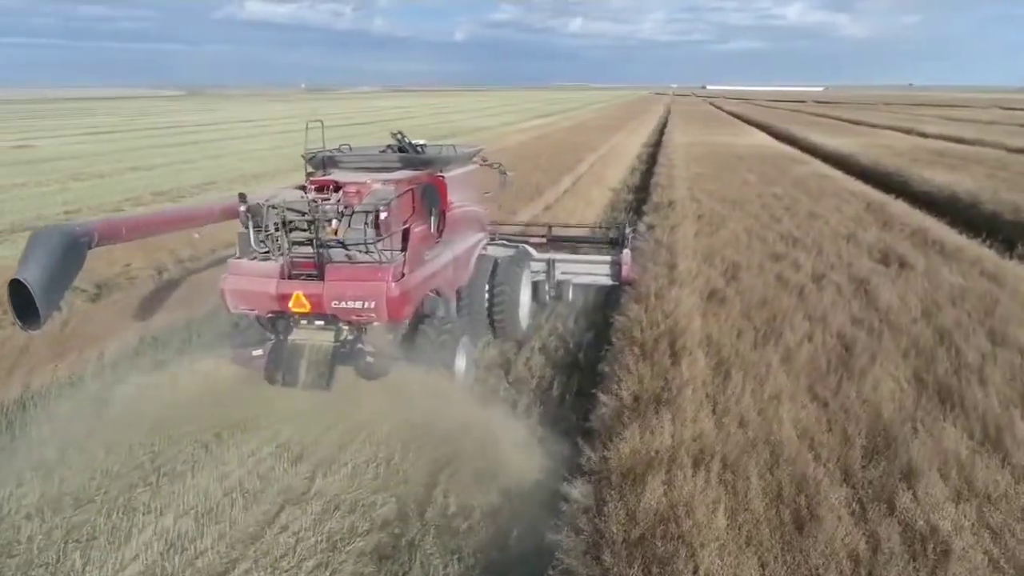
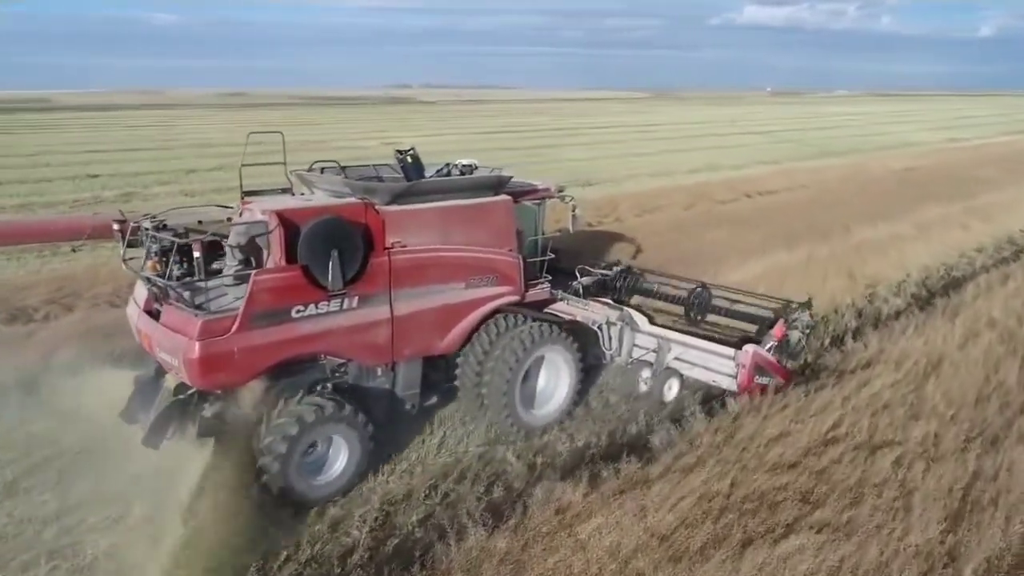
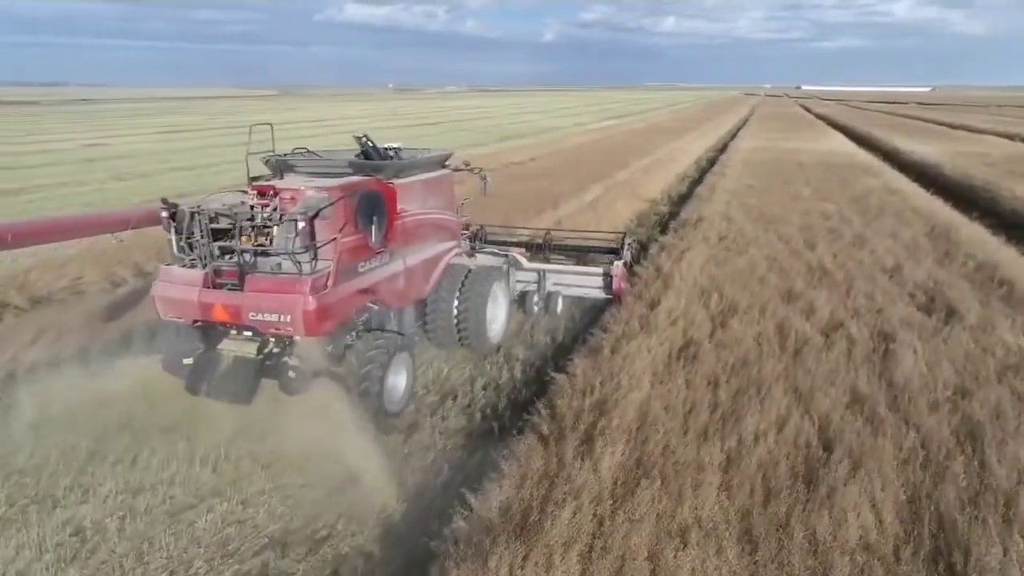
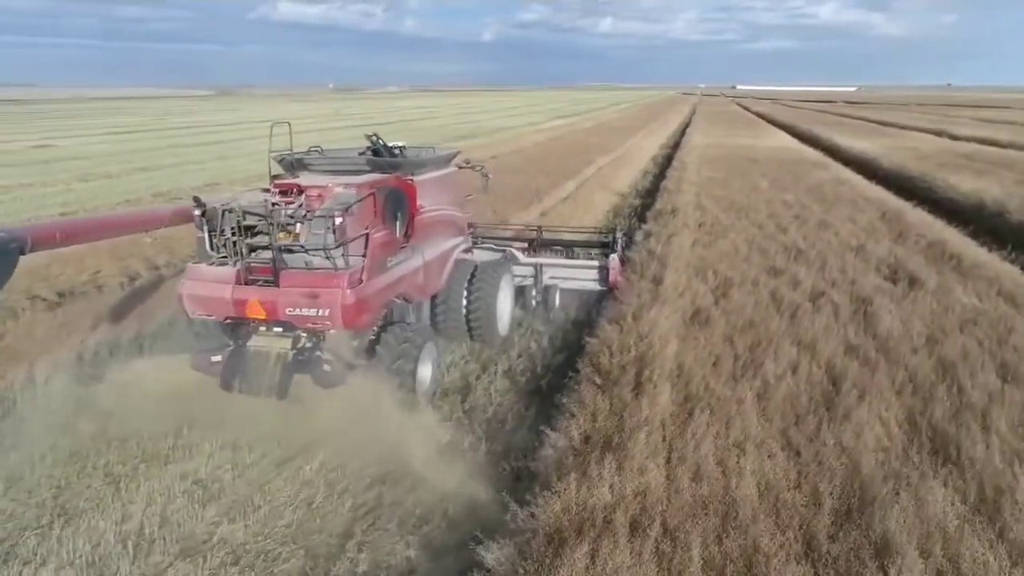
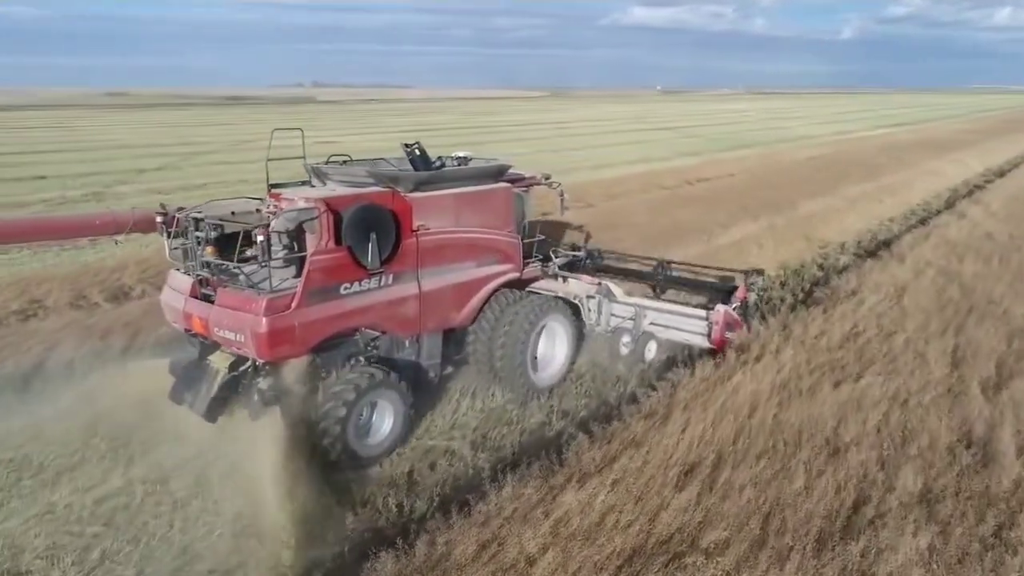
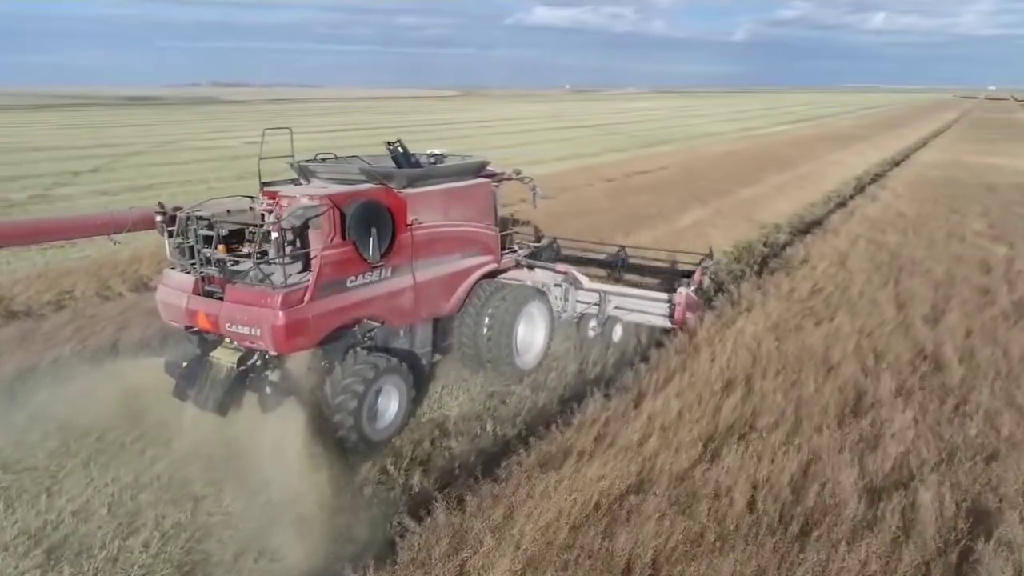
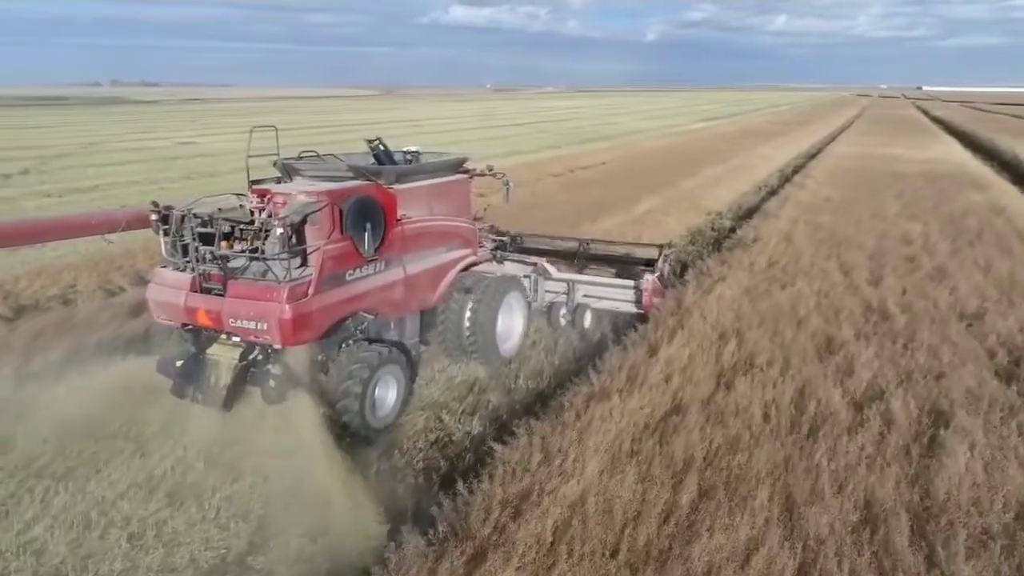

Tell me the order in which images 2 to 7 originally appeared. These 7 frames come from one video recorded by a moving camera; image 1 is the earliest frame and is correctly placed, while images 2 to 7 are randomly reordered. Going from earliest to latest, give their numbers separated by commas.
4, 3, 7, 6, 5, 2
